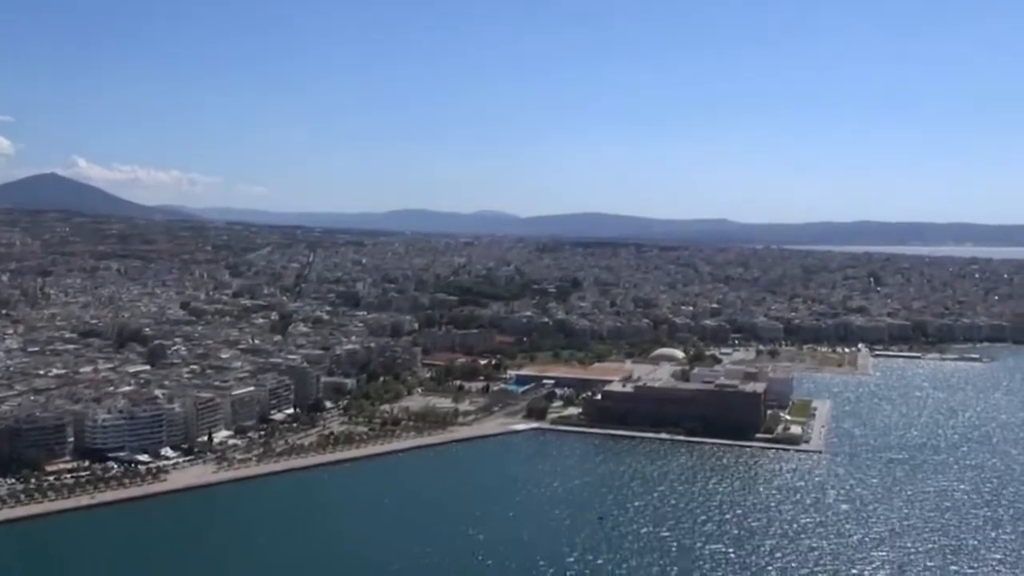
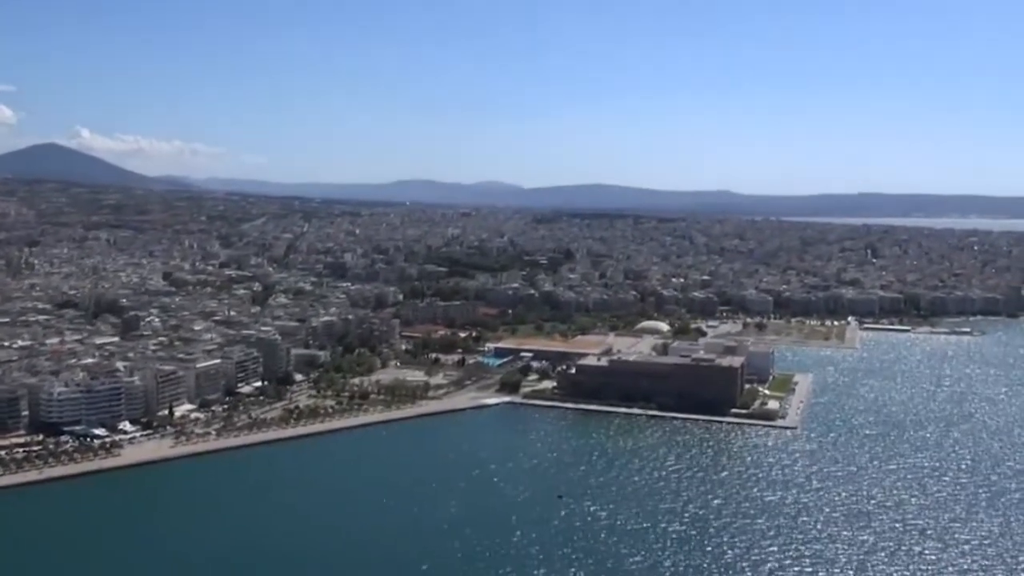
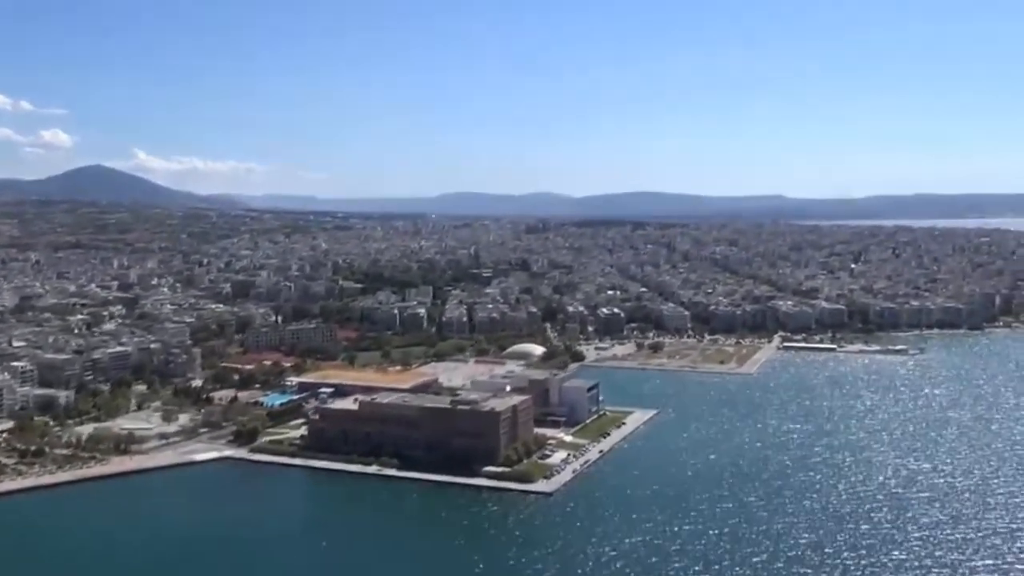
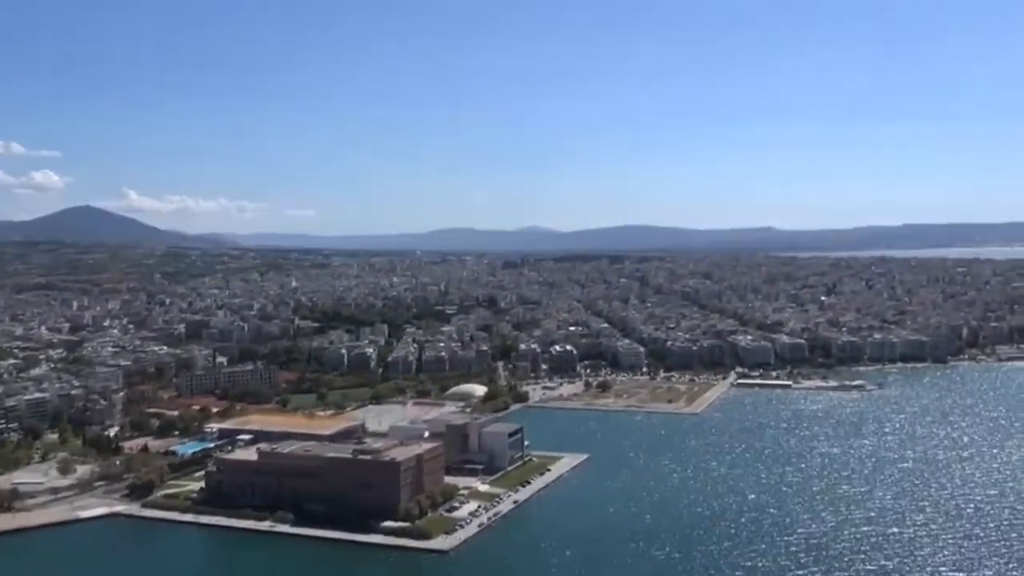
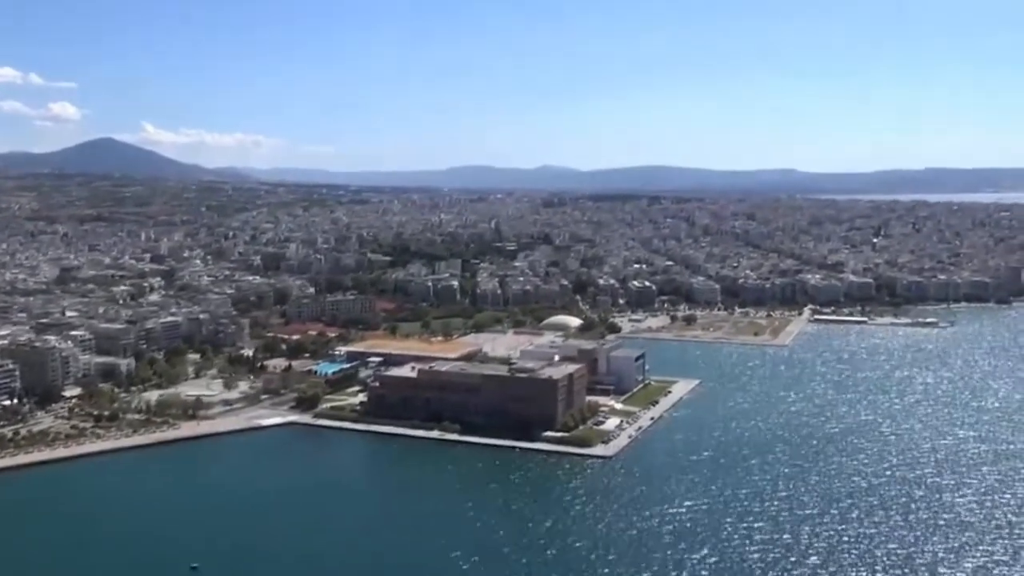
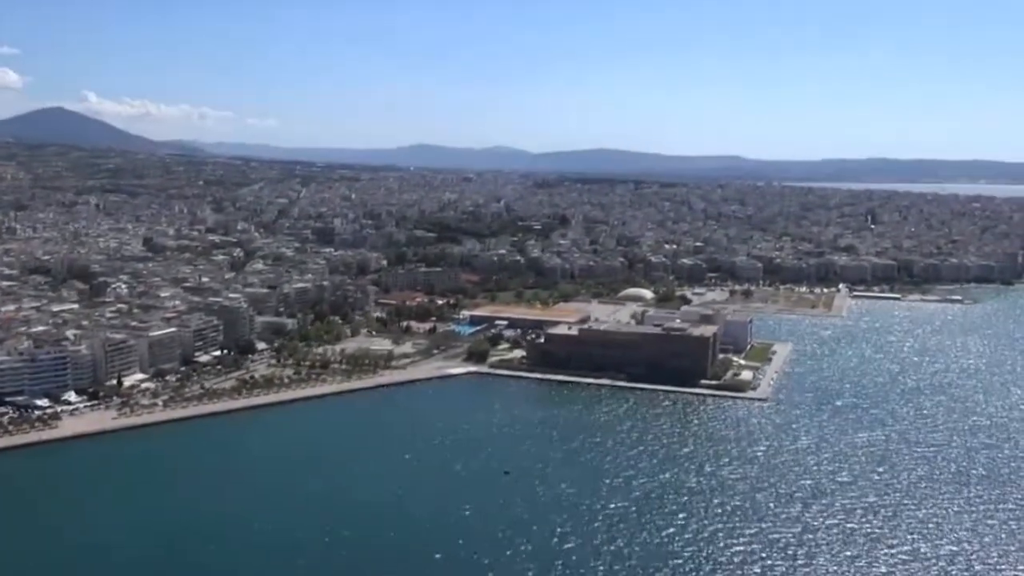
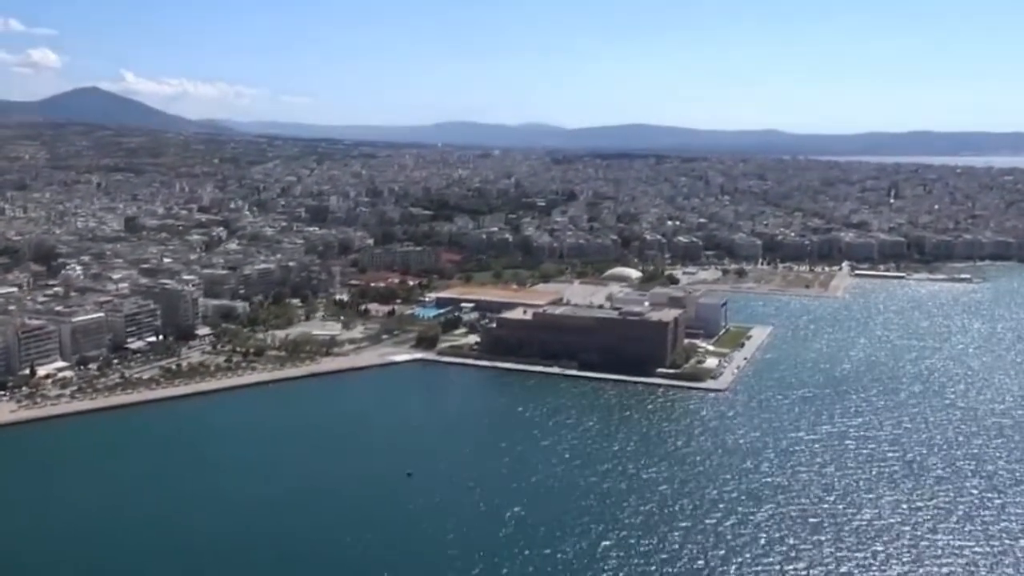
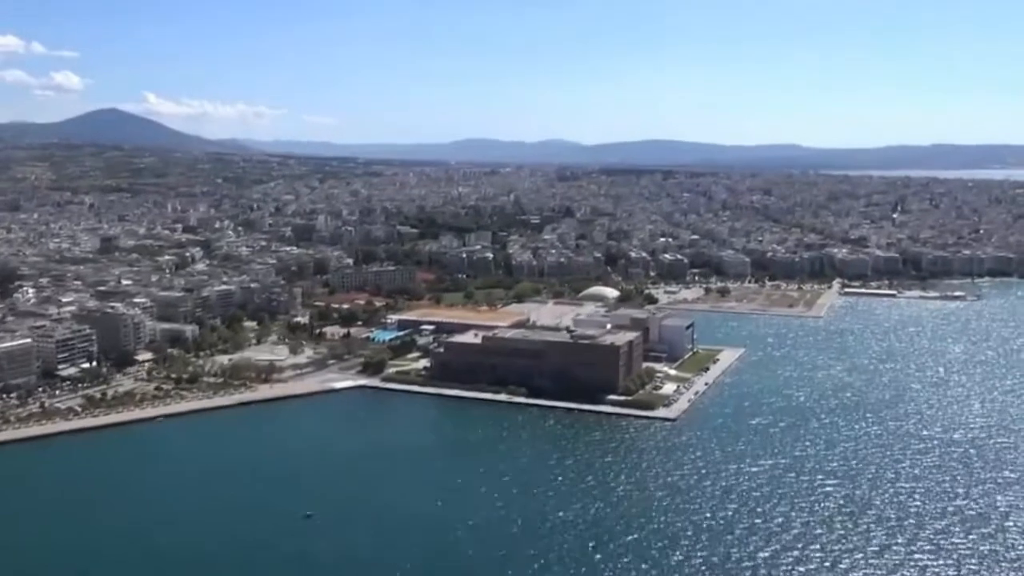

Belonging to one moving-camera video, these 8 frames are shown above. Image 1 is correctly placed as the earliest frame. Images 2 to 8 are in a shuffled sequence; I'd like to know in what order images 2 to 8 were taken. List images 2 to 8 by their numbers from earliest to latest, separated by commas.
2, 6, 7, 8, 5, 3, 4
